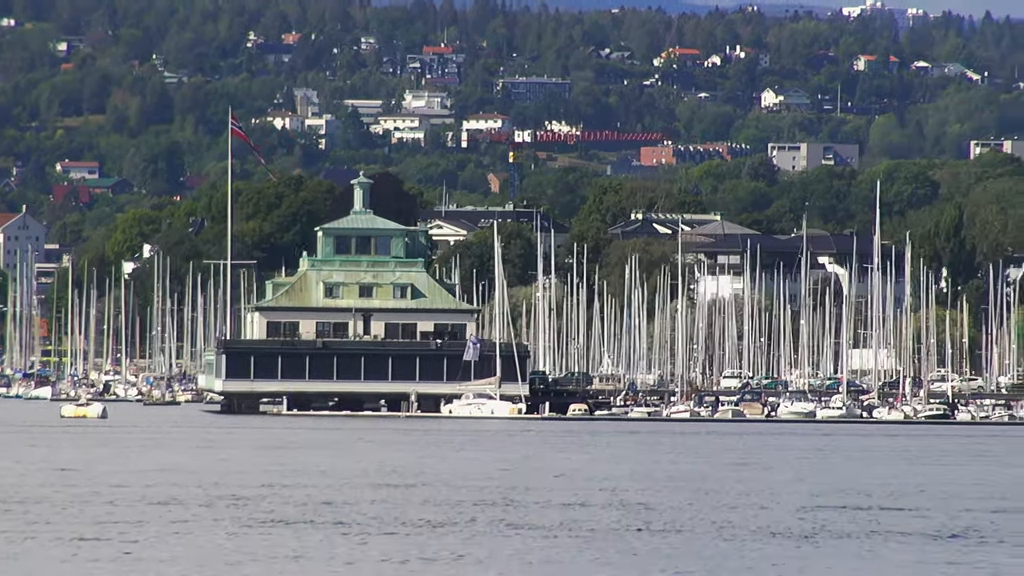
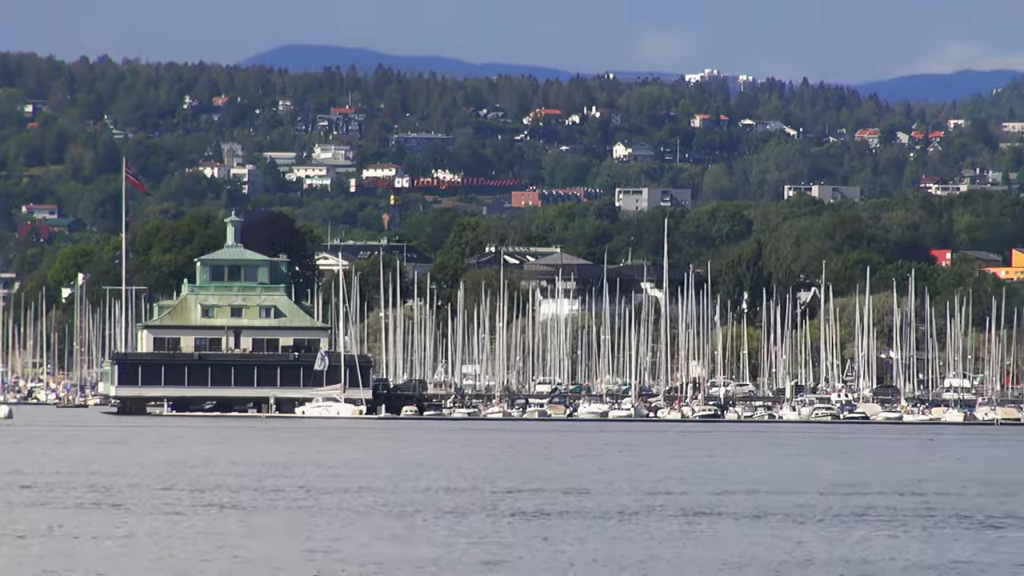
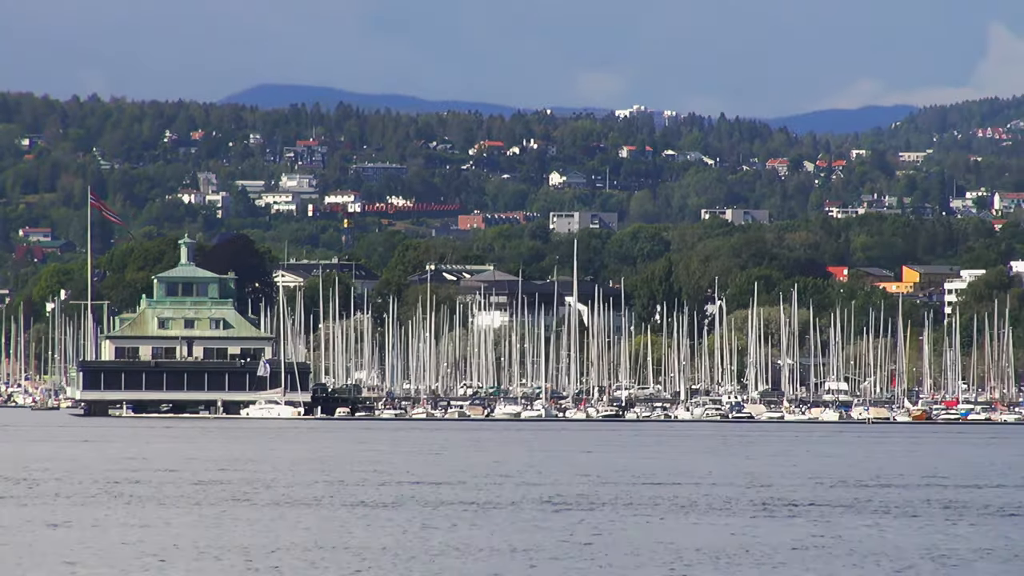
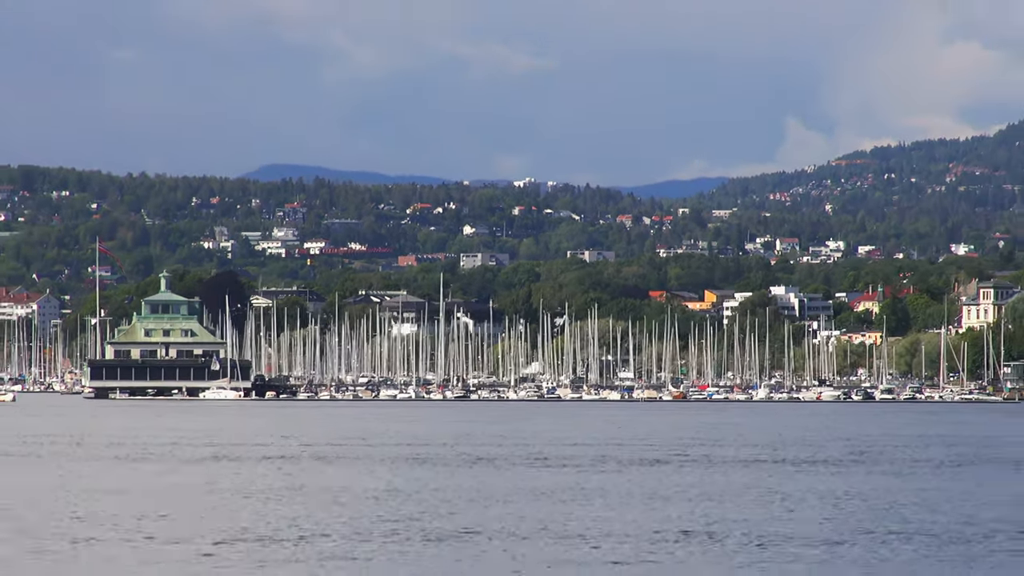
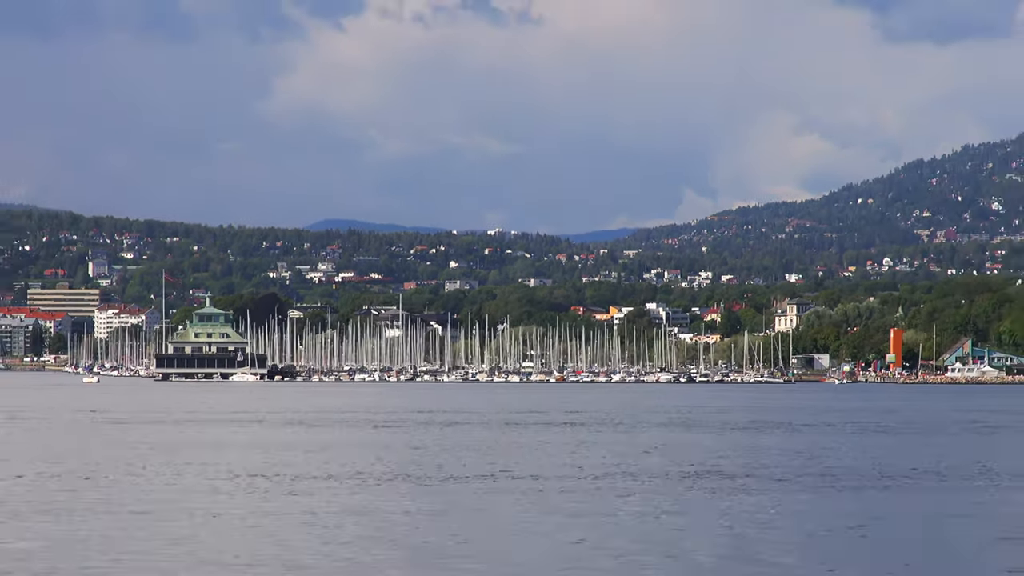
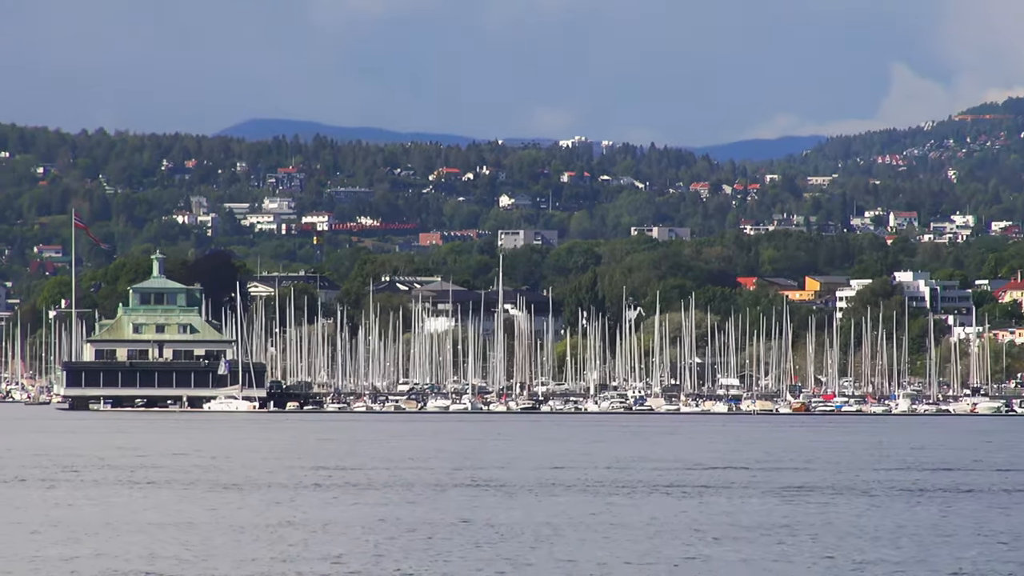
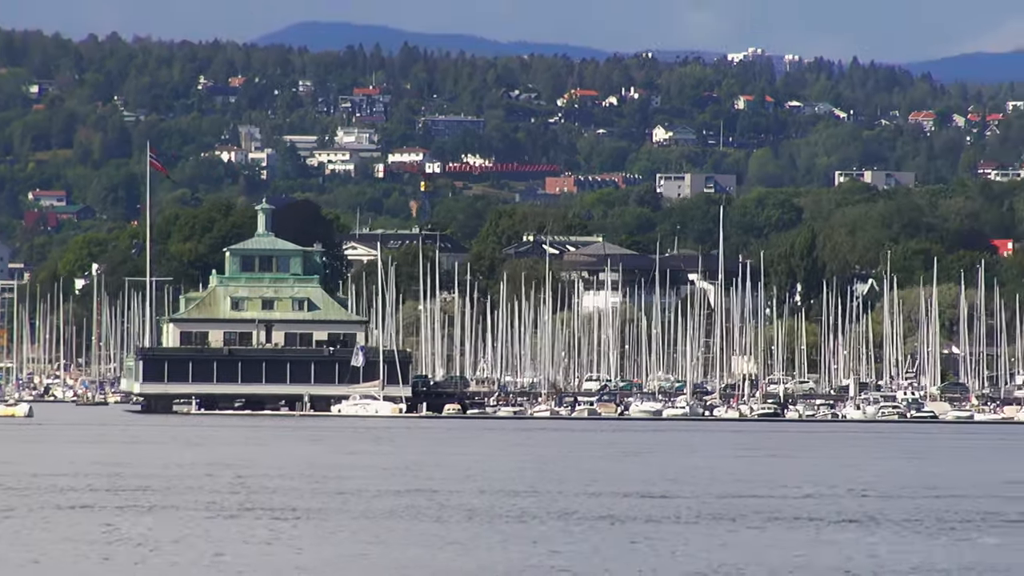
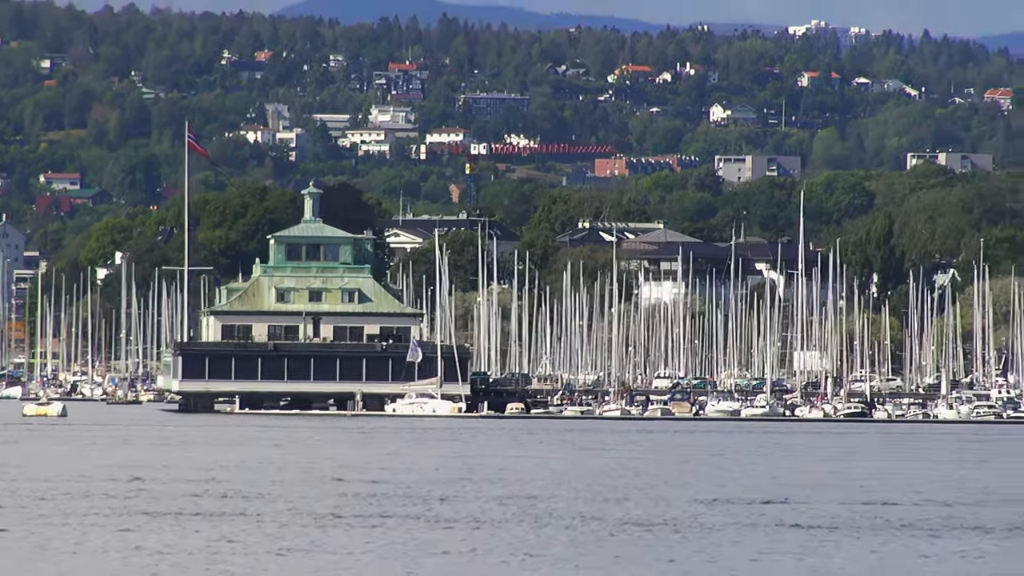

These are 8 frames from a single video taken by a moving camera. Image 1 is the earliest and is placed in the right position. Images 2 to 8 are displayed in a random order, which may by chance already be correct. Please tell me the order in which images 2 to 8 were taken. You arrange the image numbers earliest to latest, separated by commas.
8, 7, 2, 3, 6, 4, 5
